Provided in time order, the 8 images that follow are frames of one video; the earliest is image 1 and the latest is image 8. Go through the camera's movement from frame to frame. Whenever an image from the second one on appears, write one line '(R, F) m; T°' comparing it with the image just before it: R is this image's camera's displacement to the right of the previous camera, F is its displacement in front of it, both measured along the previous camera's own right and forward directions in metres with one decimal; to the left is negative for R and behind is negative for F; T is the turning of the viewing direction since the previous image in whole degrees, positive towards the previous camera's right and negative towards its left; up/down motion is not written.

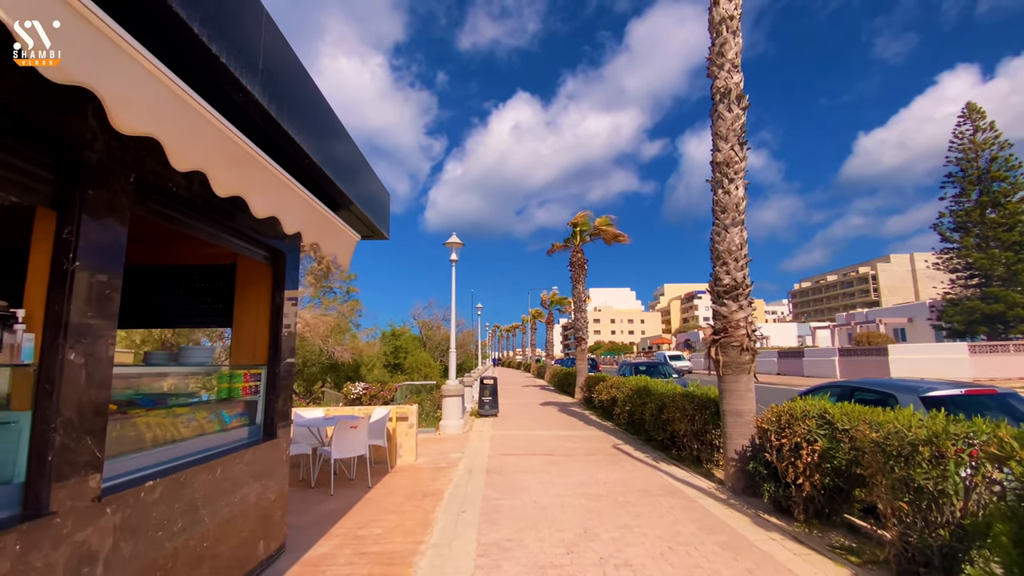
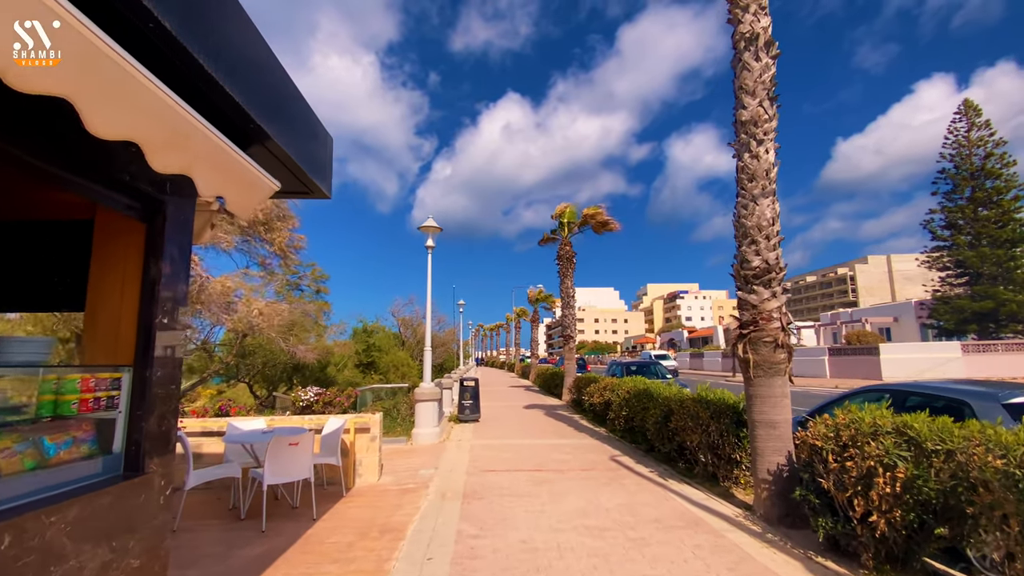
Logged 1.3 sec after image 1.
(0.0, +1.4) m; +2°
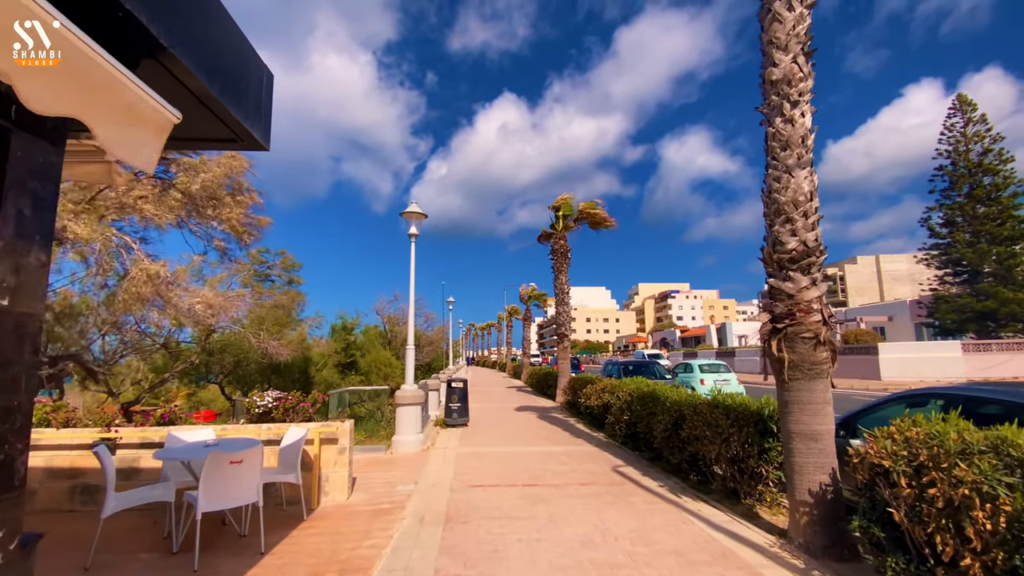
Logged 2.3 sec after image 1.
(0.0, +1.0) m; +1°
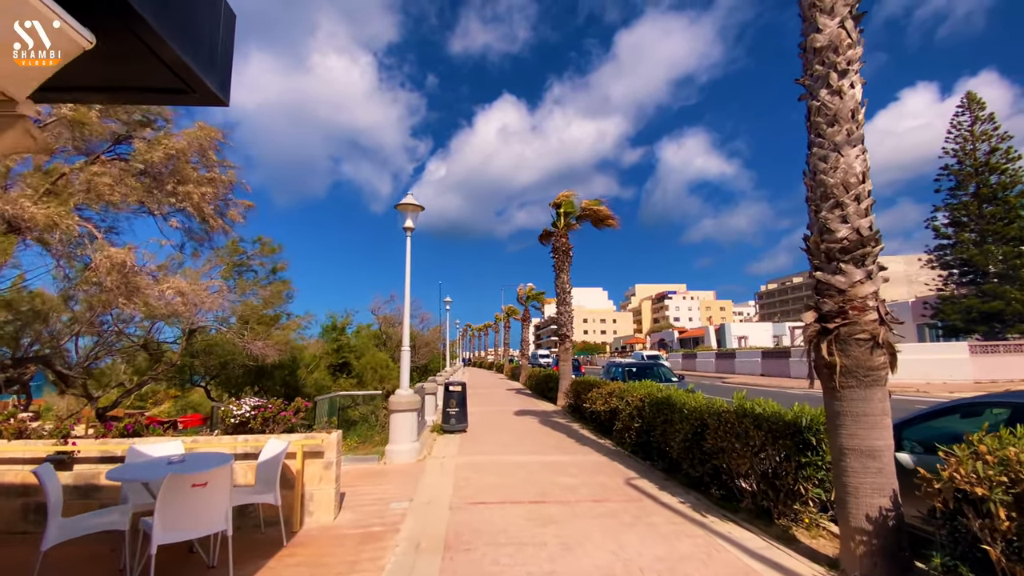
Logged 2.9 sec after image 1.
(-0.1, +0.7) m; 0°
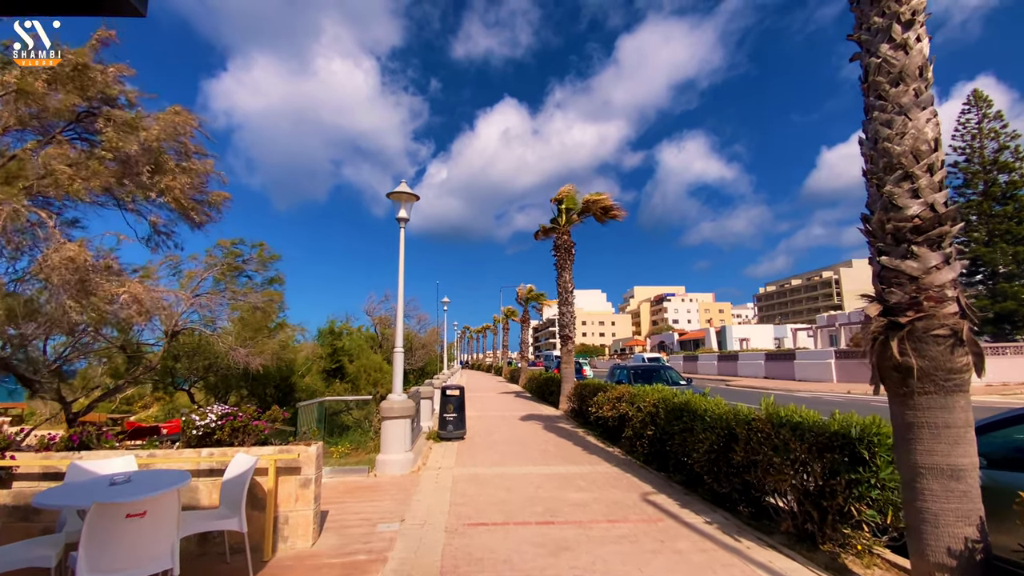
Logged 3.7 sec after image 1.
(-0.1, +0.7) m; 0°
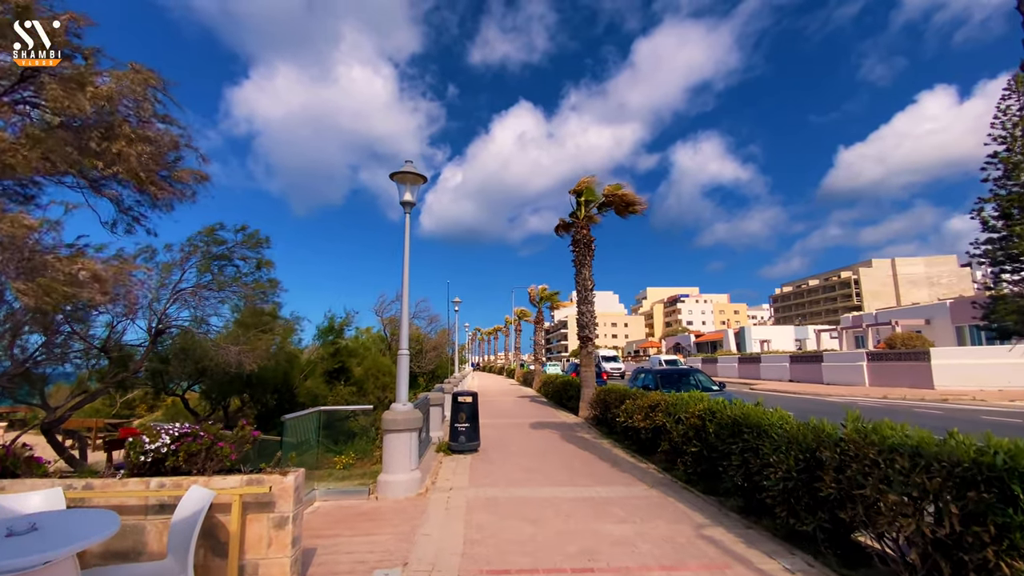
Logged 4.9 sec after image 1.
(-0.1, +1.1) m; -1°
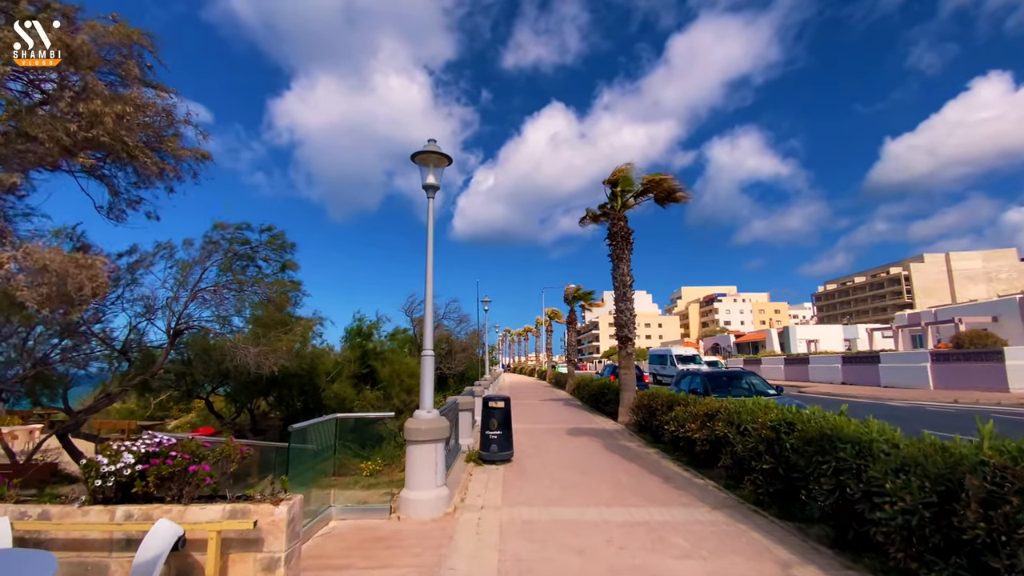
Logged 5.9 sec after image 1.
(-0.1, +0.9) m; -4°
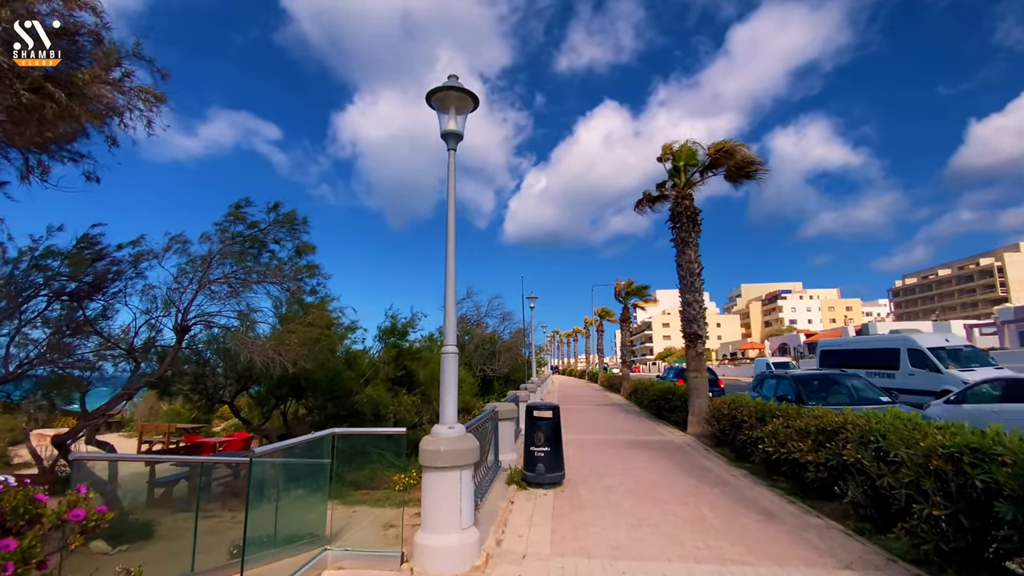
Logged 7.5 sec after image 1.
(0.0, +1.6) m; -6°
